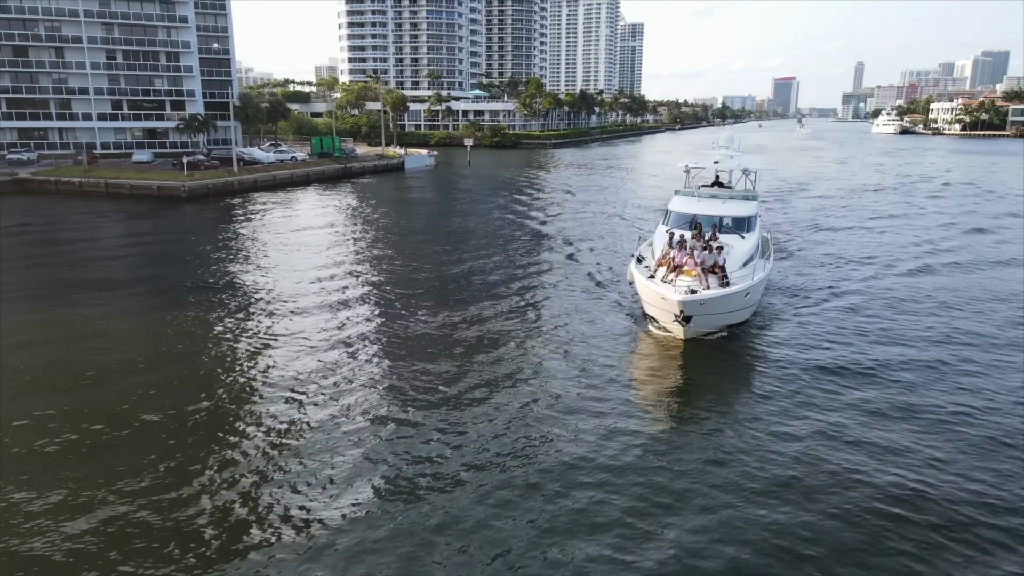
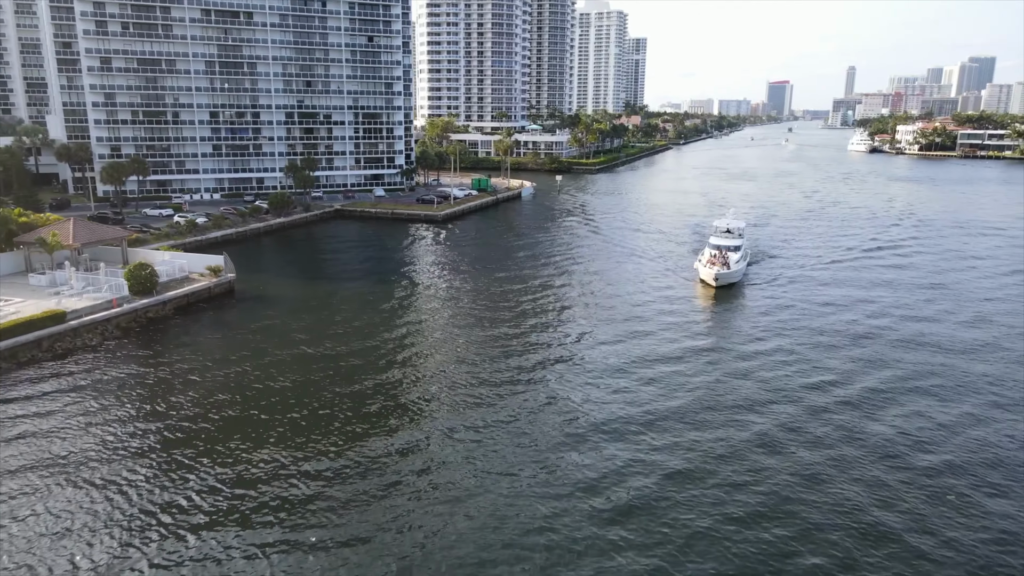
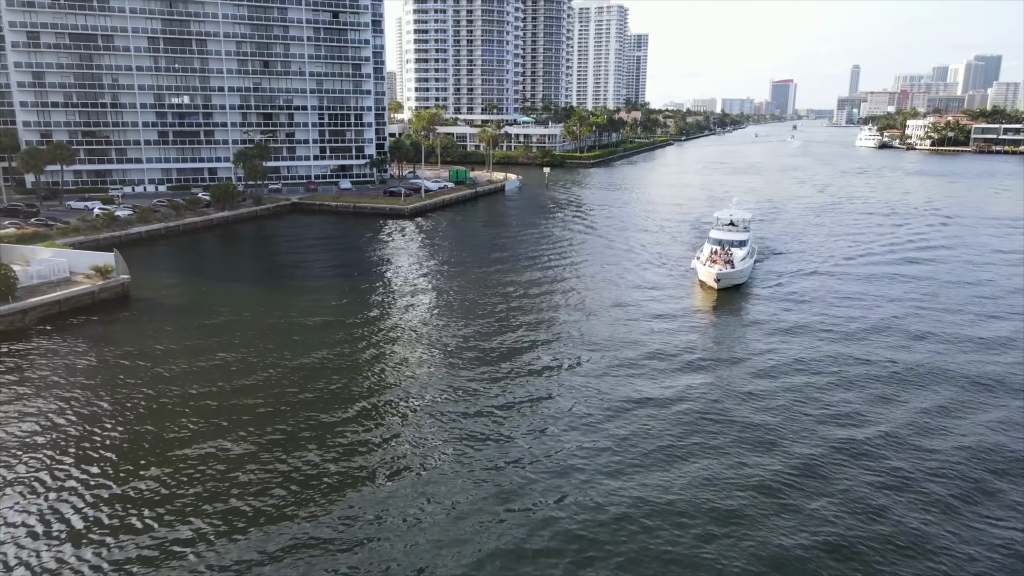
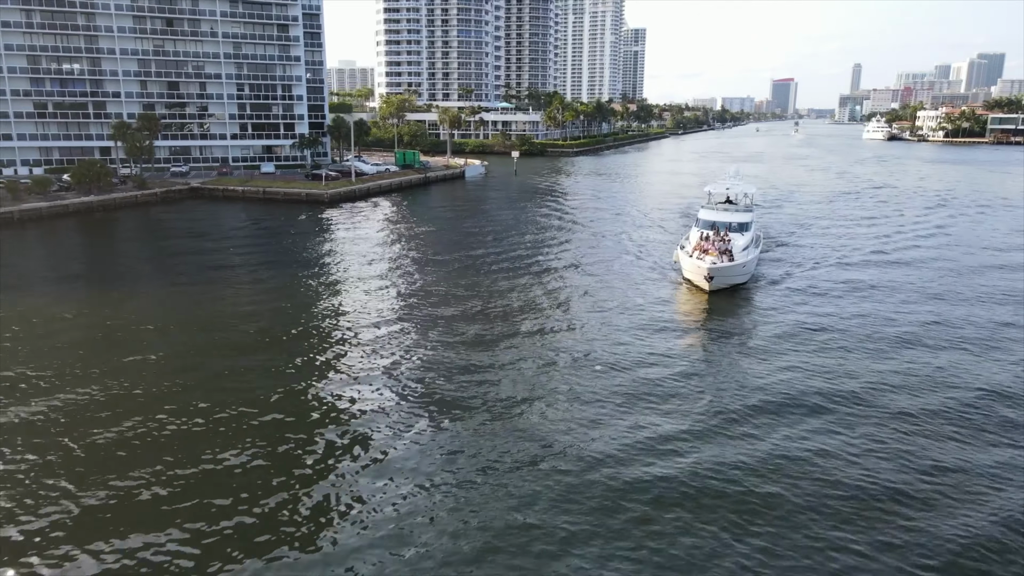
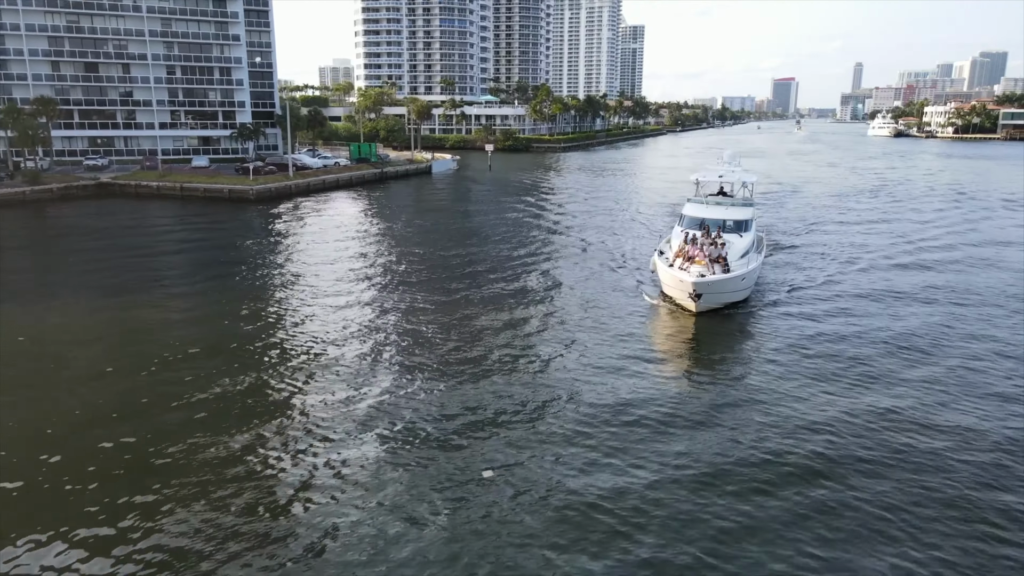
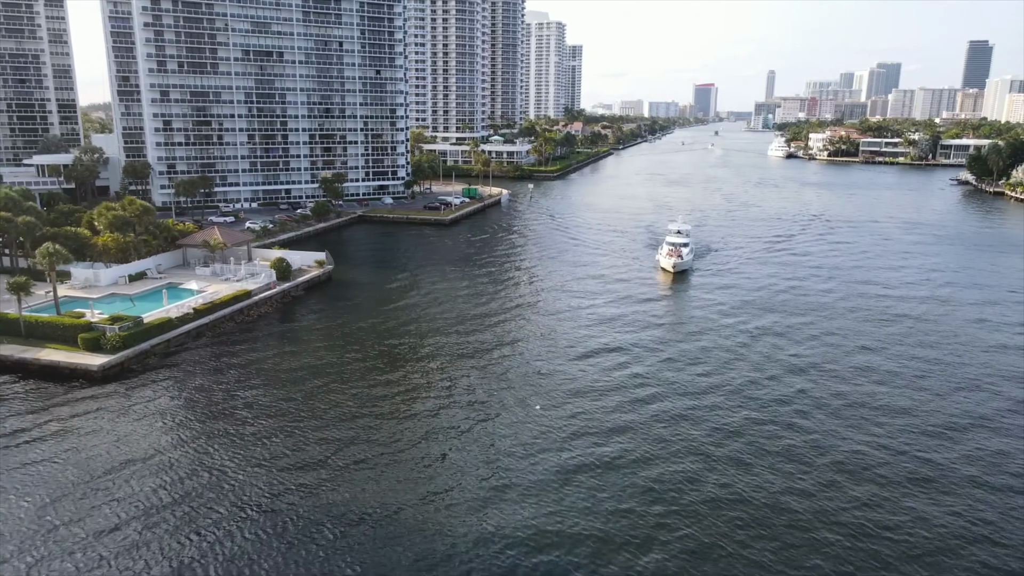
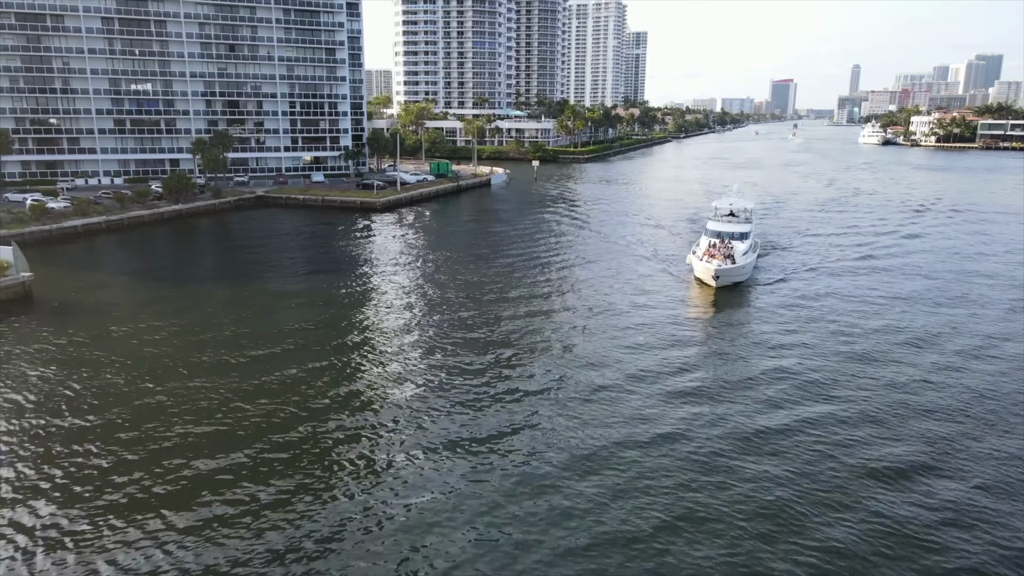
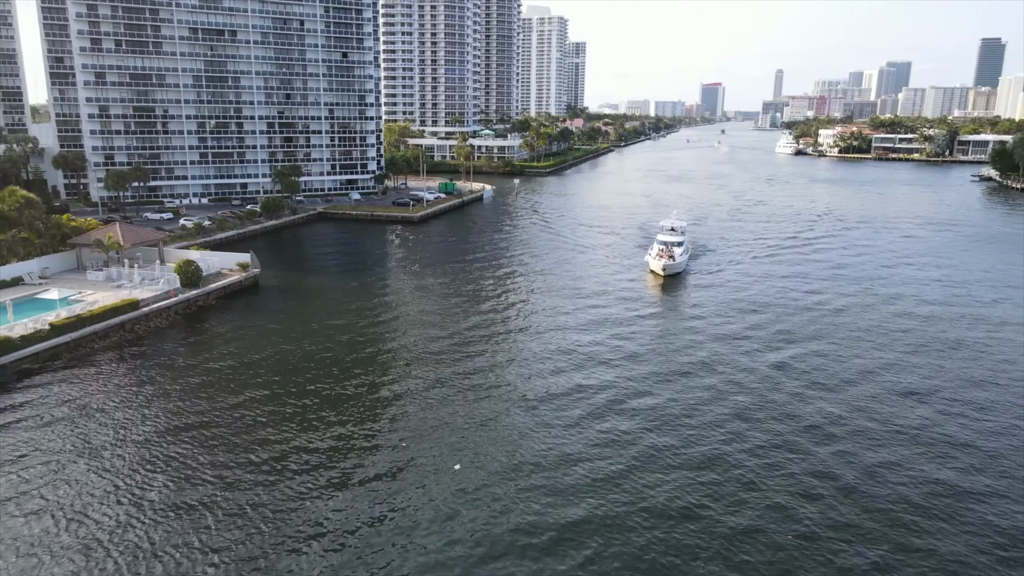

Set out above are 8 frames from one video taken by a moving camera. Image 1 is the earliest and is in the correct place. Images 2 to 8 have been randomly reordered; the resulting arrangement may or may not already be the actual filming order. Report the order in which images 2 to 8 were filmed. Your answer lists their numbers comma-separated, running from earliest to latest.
5, 4, 7, 3, 2, 8, 6
